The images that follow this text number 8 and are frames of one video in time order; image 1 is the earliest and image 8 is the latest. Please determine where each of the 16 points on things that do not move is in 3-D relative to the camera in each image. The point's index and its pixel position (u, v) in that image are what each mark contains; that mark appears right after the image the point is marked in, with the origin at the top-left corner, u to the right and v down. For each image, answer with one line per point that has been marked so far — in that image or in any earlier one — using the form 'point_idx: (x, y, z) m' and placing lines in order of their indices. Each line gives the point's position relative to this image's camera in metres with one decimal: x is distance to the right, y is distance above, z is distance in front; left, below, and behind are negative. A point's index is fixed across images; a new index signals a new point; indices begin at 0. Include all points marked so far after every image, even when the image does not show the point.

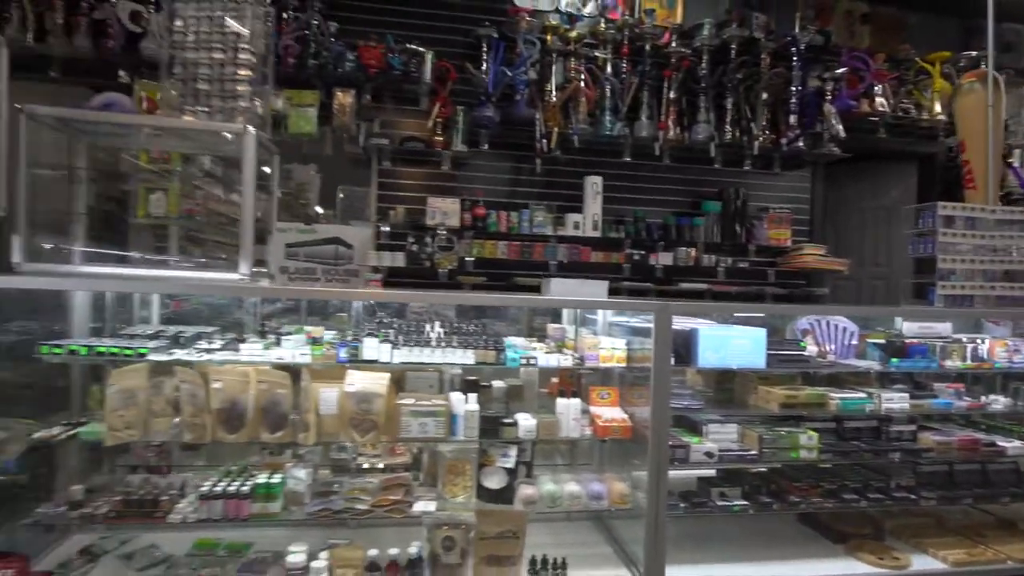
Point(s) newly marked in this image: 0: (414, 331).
0: (-0.3, -0.1, +1.8) m
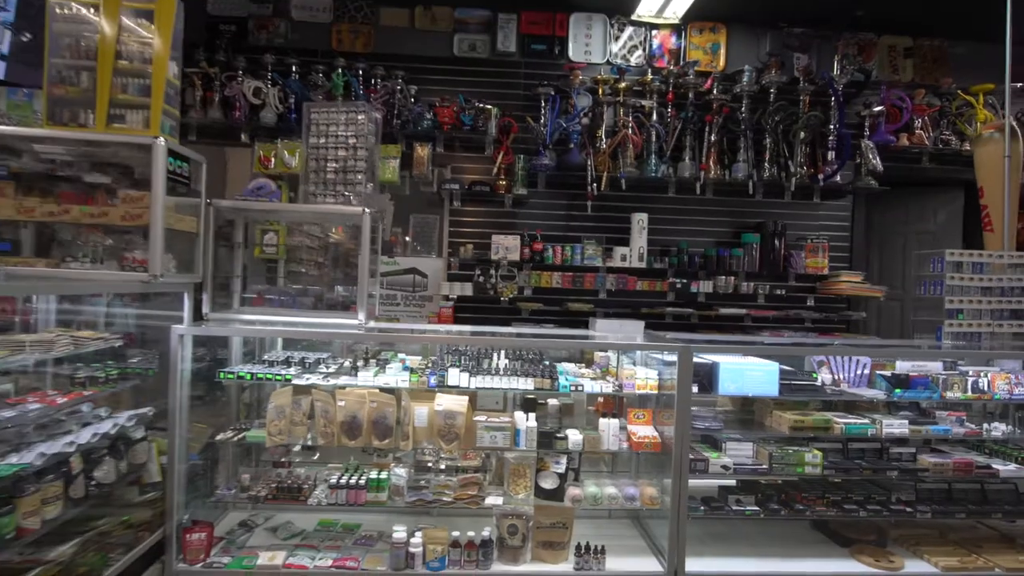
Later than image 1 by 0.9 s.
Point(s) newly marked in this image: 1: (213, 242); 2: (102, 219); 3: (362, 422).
0: (-0.1, -0.3, +2.3) m
1: (-1.2, +0.2, +2.4) m
2: (-1.4, +0.2, +2.1) m
3: (-0.6, -0.5, +2.2) m
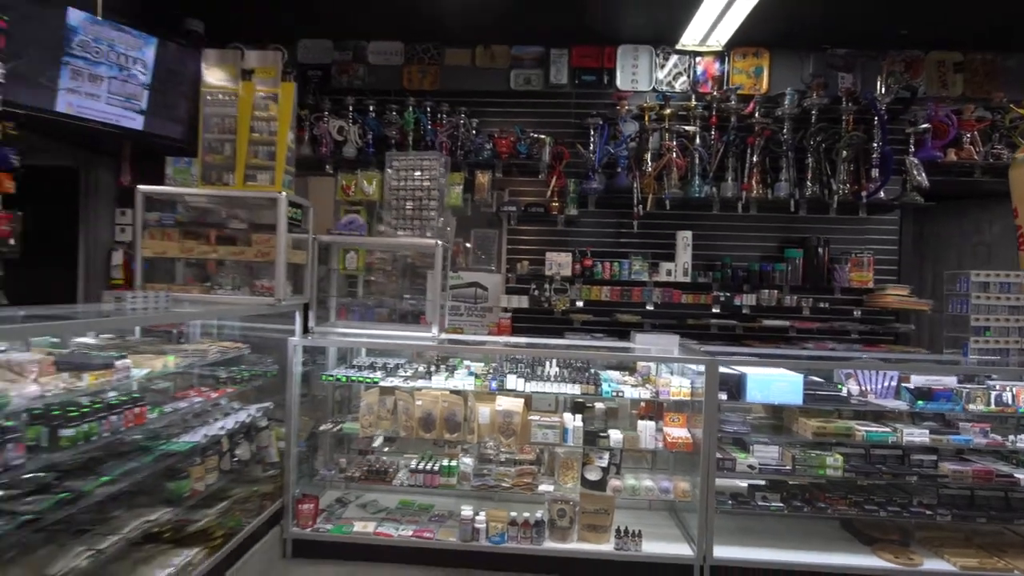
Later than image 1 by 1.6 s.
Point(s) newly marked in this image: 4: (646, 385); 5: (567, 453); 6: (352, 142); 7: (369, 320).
0: (+0.1, -0.4, +2.7) m
1: (-1.0, +0.1, +2.9) m
2: (-1.2, +0.1, +2.6) m
3: (-0.4, -0.6, +2.6) m
4: (+0.6, -0.5, +2.6) m
5: (+0.3, -0.8, +2.6) m
6: (-1.2, +1.1, +4.3) m
7: (-0.8, -0.2, +3.0) m
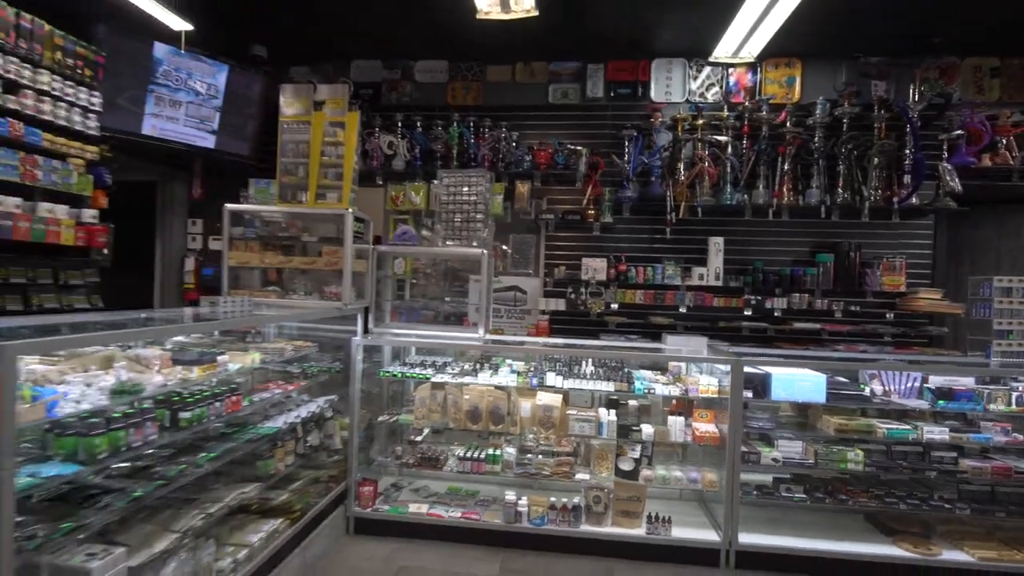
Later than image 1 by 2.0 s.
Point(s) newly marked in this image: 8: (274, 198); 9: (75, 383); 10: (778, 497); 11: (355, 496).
0: (+0.3, -0.4, +2.9) m
1: (-0.8, +0.1, +3.2) m
2: (-1.0, +0.1, +2.9) m
3: (-0.2, -0.6, +2.9) m
4: (+0.9, -0.5, +2.9) m
5: (+0.5, -0.8, +2.8) m
6: (-0.9, +1.1, +4.6) m
7: (-0.6, -0.2, +3.3) m
8: (-1.2, +0.5, +3.1) m
9: (-1.2, -0.3, +1.5) m
10: (+1.3, -1.0, +2.8) m
11: (-0.8, -1.1, +2.8) m
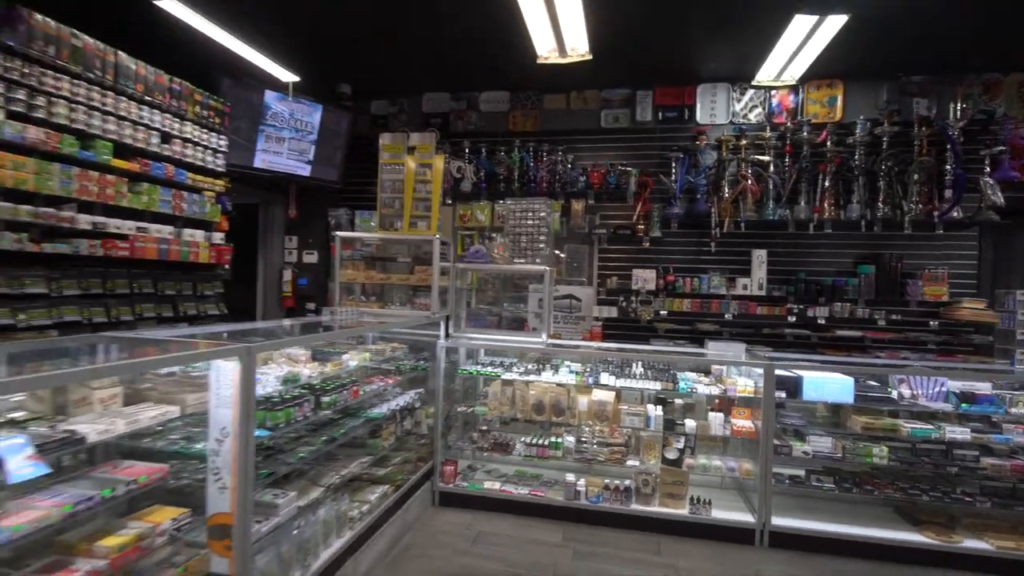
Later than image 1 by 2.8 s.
0: (+0.7, -0.5, +3.4) m
1: (-0.4, 0.0, +3.7) m
2: (-0.6, 0.0, +3.5) m
3: (+0.2, -0.7, +3.4) m
4: (+1.2, -0.6, +3.2) m
5: (+0.8, -0.9, +3.3) m
6: (-0.4, +1.0, +5.2) m
7: (-0.2, -0.3, +3.8) m
8: (-0.9, +0.4, +3.6) m
9: (-1.0, -0.3, +2.1) m
10: (+1.7, -1.1, +3.1) m
11: (-0.4, -1.1, +3.4) m
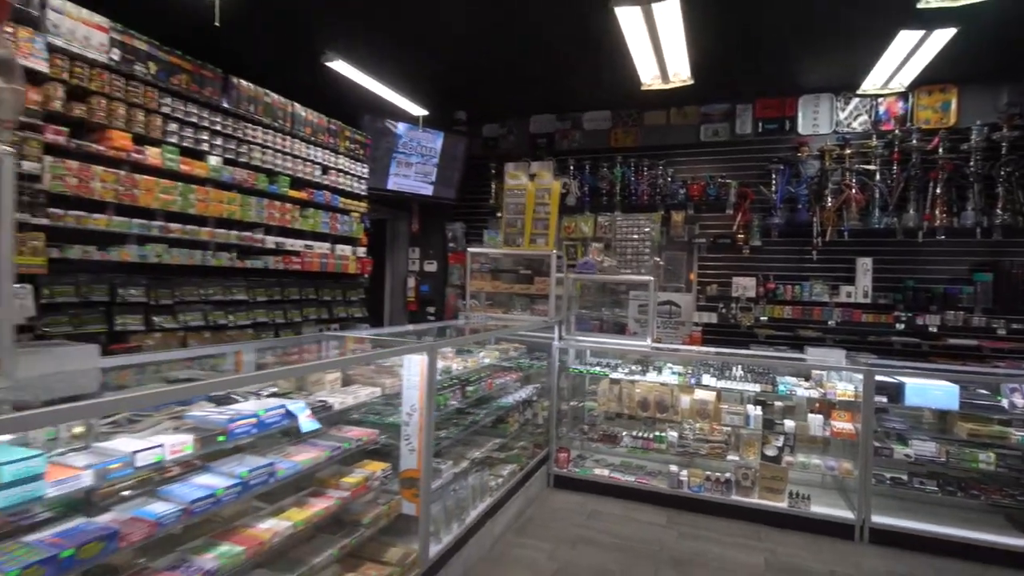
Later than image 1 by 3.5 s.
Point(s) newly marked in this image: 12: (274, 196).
0: (+1.4, -0.6, +3.6) m
1: (+0.4, -0.1, +4.2) m
2: (+0.1, 0.0, +3.9) m
3: (+0.9, -0.8, +3.7) m
4: (+1.9, -0.6, +3.4) m
5: (+1.5, -0.9, +3.5) m
6: (+0.6, +1.0, +5.6) m
7: (+0.6, -0.3, +4.2) m
8: (-0.1, +0.3, +4.2) m
9: (-0.4, -0.4, +2.7) m
10: (+2.3, -1.2, +3.2) m
11: (+0.3, -1.2, +3.8) m
12: (-1.7, +0.7, +4.1) m
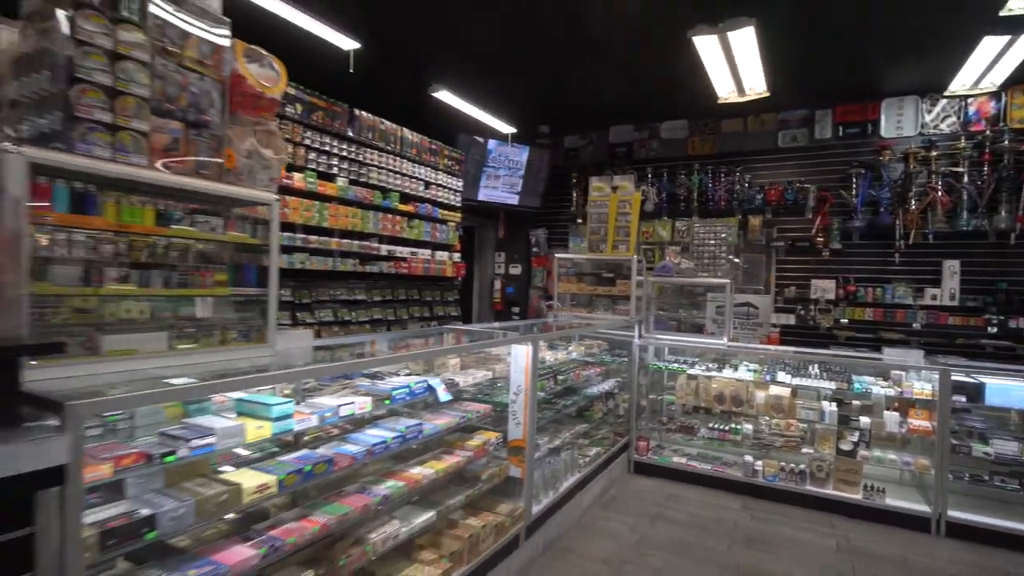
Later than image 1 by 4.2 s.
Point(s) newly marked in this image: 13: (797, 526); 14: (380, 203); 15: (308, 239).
0: (+2.0, -0.6, +3.8) m
1: (+1.1, -0.1, +4.5) m
2: (+0.8, 0.0, +4.3) m
3: (+1.5, -0.8, +4.0) m
4: (+2.5, -0.6, +3.6) m
5: (+2.1, -0.9, +3.7) m
6: (+1.5, +0.9, +5.9) m
7: (+1.3, -0.3, +4.5) m
8: (+0.6, +0.3, +4.6) m
9: (+0.1, -0.4, +3.1) m
10: (+2.9, -1.2, +3.3) m
11: (+0.9, -1.2, +4.2) m
12: (-1.1, +0.7, +4.7) m
13: (+1.7, -1.4, +3.3) m
14: (-1.1, +0.7, +4.5) m
15: (-1.4, +0.3, +3.8) m
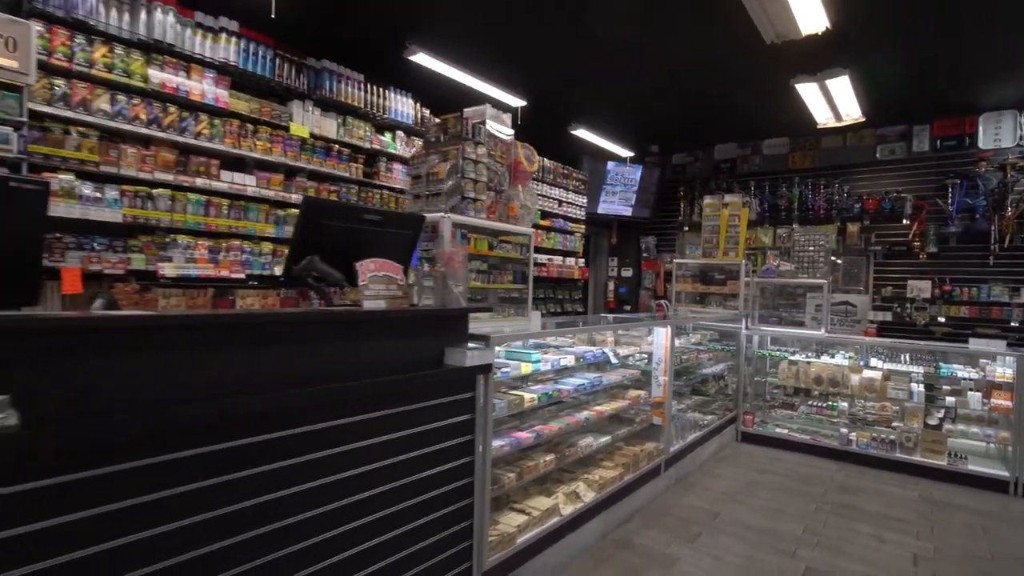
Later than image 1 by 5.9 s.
0: (+3.1, -0.6, +4.5) m
1: (+2.3, -0.1, +5.3) m
2: (+1.9, 0.0, +5.1) m
3: (+2.6, -0.8, +4.7) m
4: (+3.5, -0.6, +4.1) m
5: (+3.1, -0.9, +4.3) m
6: (+2.9, +0.9, +6.6) m
7: (+2.4, -0.3, +5.2) m
8: (+1.8, +0.3, +5.4) m
9: (+1.0, -0.4, +4.1) m
10: (+3.8, -1.2, +3.8) m
11: (+2.1, -1.2, +5.0) m
12: (+0.2, +0.7, +5.8) m
13: (+2.7, -1.4, +4.0) m
14: (+0.1, +0.7, +5.6) m
15: (-0.3, +0.3, +5.0) m
